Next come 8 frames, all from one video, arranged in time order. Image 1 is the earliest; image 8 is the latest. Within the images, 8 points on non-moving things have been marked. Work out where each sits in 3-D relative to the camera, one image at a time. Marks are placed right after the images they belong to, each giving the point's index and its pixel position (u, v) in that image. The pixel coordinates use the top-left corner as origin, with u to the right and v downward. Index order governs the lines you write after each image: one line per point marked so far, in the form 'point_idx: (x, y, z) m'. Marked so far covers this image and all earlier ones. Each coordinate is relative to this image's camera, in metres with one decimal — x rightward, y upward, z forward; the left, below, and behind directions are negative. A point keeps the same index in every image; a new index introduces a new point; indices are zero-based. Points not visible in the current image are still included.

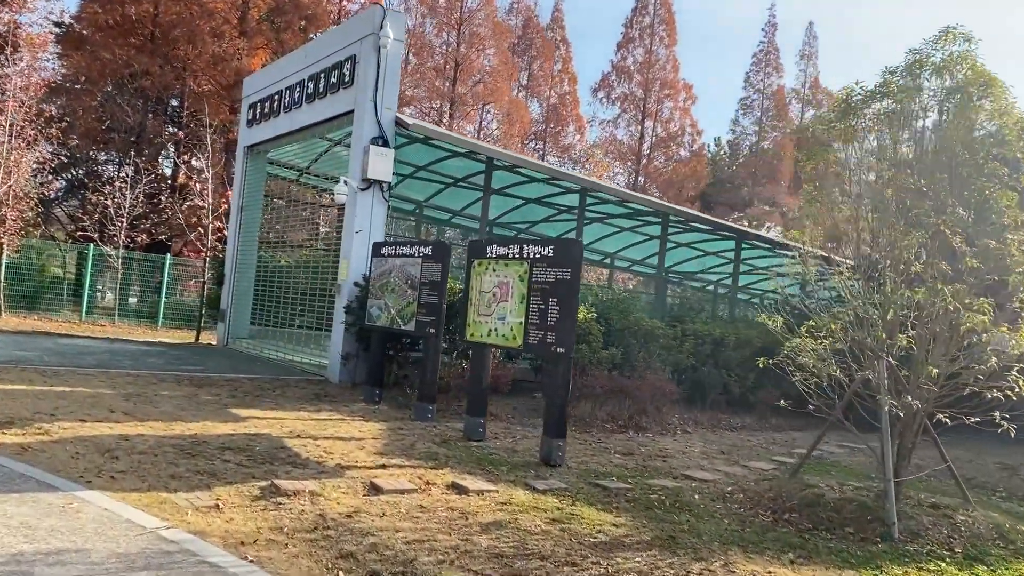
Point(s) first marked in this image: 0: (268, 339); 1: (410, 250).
0: (-4.8, -1.0, +17.2) m
1: (-1.3, +0.5, +10.8) m
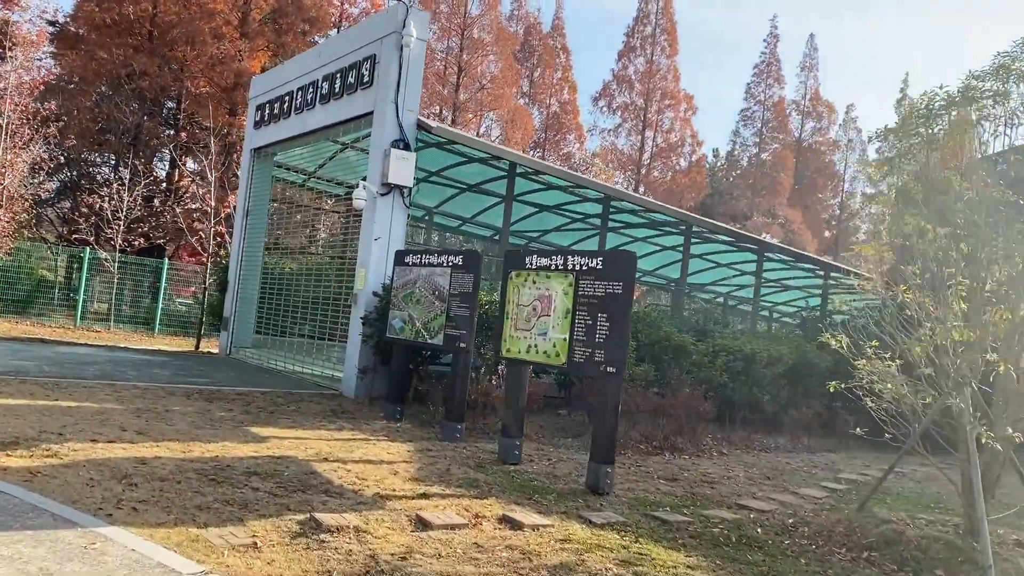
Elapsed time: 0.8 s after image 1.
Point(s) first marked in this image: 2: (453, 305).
0: (-4.5, -1.1, +16.6) m
1: (-0.9, +0.3, +10.2) m
2: (-0.7, -0.2, +9.8) m
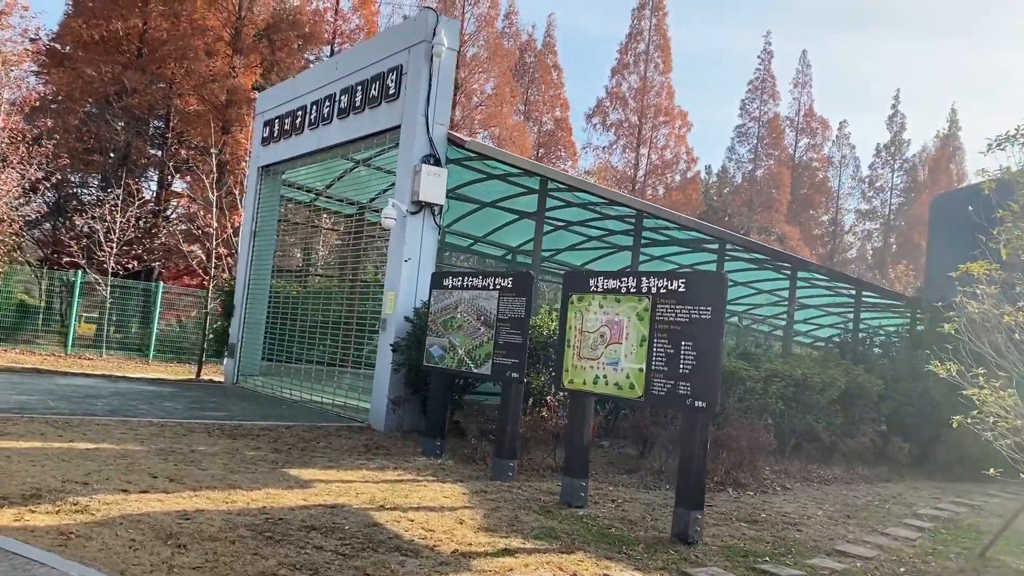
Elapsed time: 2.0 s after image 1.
0: (-4.1, -1.6, +15.7) m
1: (-0.3, +0.1, +9.5) m
2: (-0.1, -0.4, +9.0) m
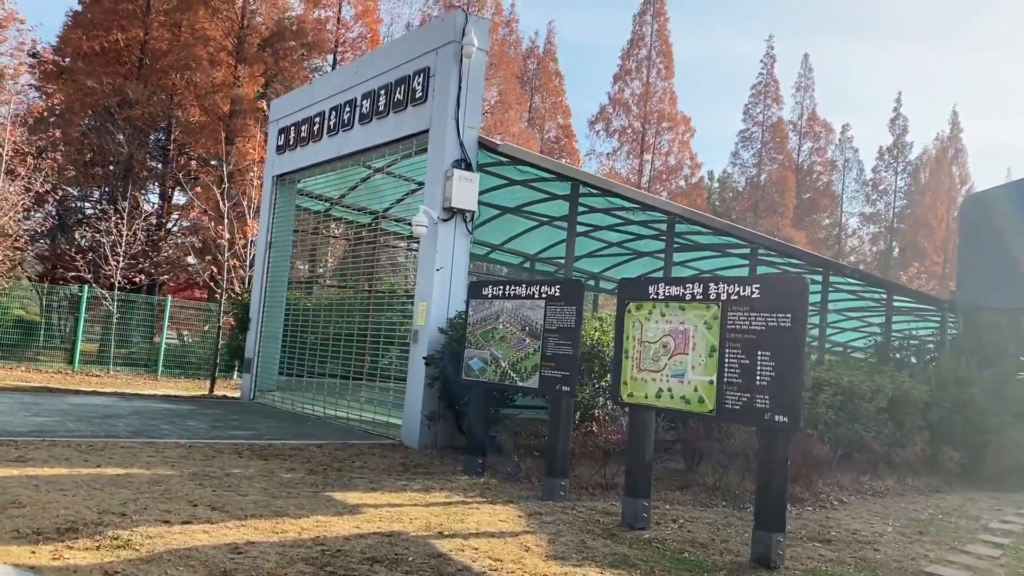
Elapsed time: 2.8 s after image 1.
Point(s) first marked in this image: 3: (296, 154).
0: (-3.7, -1.8, +15.2) m
1: (+0.1, 0.0, +9.0) m
2: (+0.4, -0.5, +8.6) m
3: (-3.9, +2.4, +15.8) m
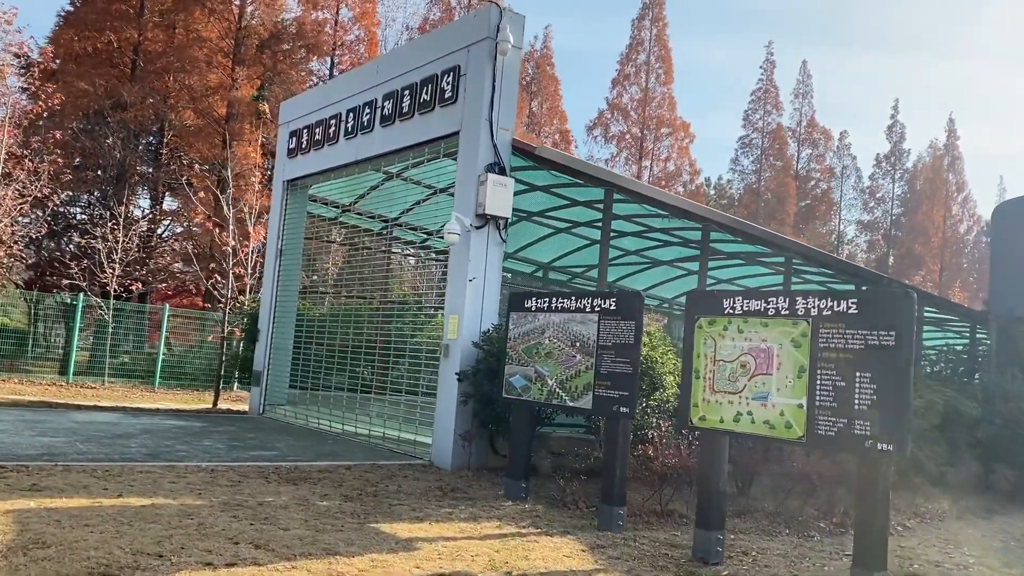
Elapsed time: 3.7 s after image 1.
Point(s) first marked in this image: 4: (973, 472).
0: (-3.3, -1.9, +14.6) m
1: (+0.6, -0.1, +8.4) m
2: (+0.8, -0.6, +8.0) m
3: (-3.5, +2.3, +15.2) m
4: (+5.9, -2.3, +11.3) m
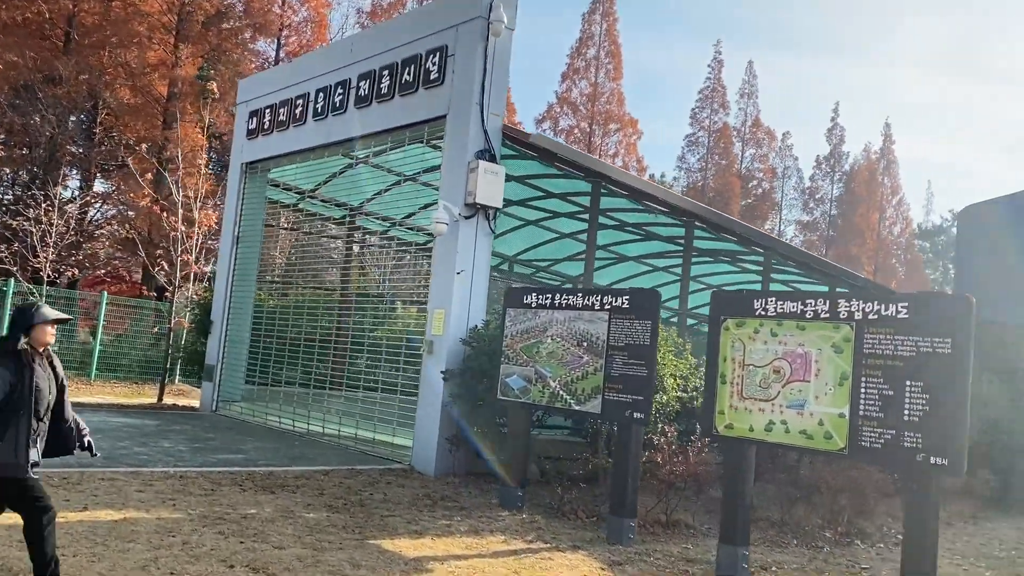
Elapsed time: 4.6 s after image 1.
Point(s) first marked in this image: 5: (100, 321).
0: (-3.8, -1.8, +13.8) m
1: (+0.6, -0.1, +7.9) m
2: (+0.9, -0.6, +7.5) m
3: (-4.0, +2.4, +14.3) m
4: (+5.6, -2.4, +11.2) m
5: (-9.4, -0.8, +20.1) m
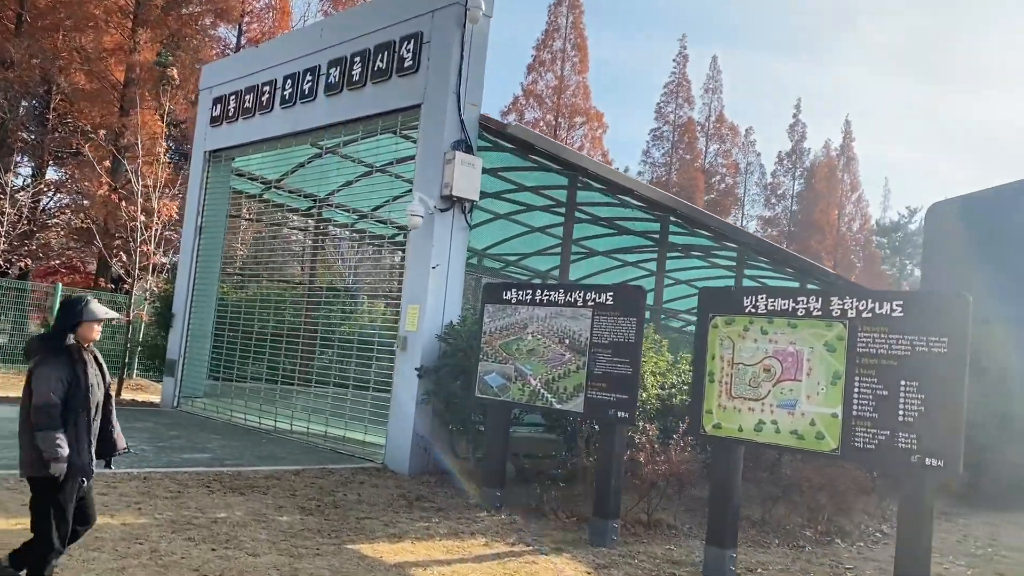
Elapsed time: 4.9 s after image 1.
0: (-4.2, -1.7, +13.4) m
1: (+0.4, -0.1, +7.7) m
2: (+0.7, -0.6, +7.3) m
3: (-4.4, +2.5, +13.9) m
4: (+5.3, -2.3, +11.2) m
5: (-10.1, -0.6, +19.4) m
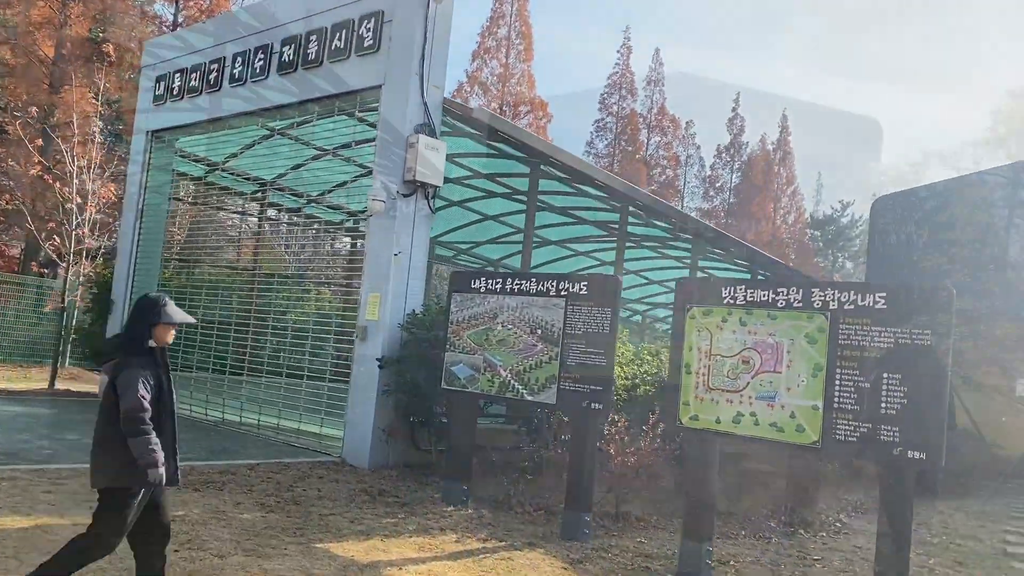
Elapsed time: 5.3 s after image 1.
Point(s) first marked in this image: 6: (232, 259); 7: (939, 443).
0: (-4.9, -1.5, +12.9) m
1: (+0.2, 0.0, +7.5) m
2: (+0.5, -0.5, +7.2) m
3: (-5.1, +2.8, +13.3) m
4: (+4.7, -2.2, +11.4) m
5: (-11.2, -0.3, +18.5) m
6: (-3.8, +0.4, +12.2) m
7: (+2.6, -0.9, +5.3) m
